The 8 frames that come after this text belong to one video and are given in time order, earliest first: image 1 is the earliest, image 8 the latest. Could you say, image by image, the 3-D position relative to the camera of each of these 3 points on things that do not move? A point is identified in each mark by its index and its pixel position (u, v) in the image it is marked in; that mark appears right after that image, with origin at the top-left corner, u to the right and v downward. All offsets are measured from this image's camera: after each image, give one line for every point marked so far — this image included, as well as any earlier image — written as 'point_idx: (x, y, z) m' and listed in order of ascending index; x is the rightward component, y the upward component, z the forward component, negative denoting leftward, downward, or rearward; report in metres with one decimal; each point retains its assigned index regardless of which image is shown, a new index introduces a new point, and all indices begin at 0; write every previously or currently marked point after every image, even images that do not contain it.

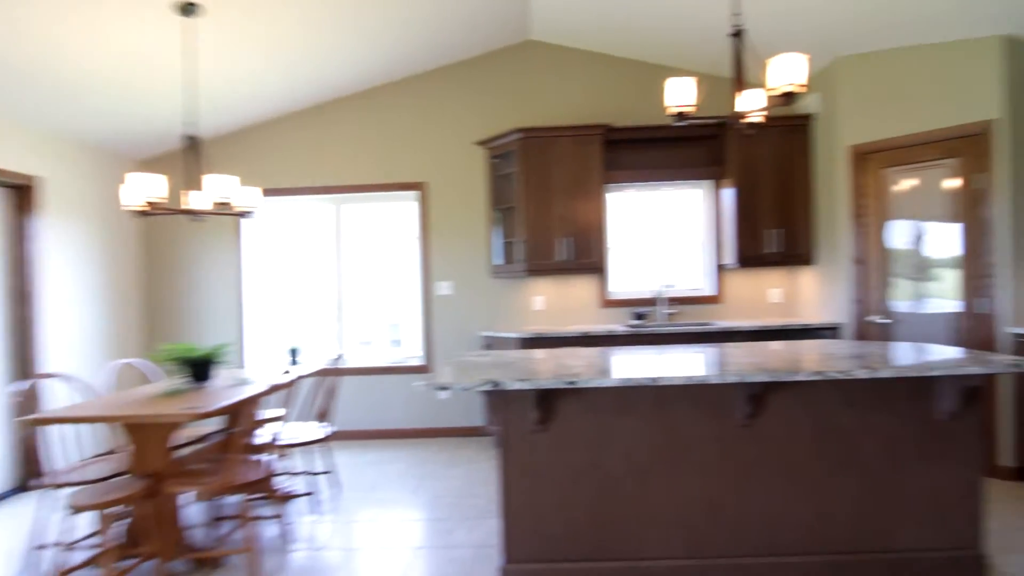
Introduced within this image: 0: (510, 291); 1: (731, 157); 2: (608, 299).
0: (0.0, 0.0, +4.9) m
1: (+1.8, +1.1, +4.4) m
2: (+0.8, -0.1, +4.8) m
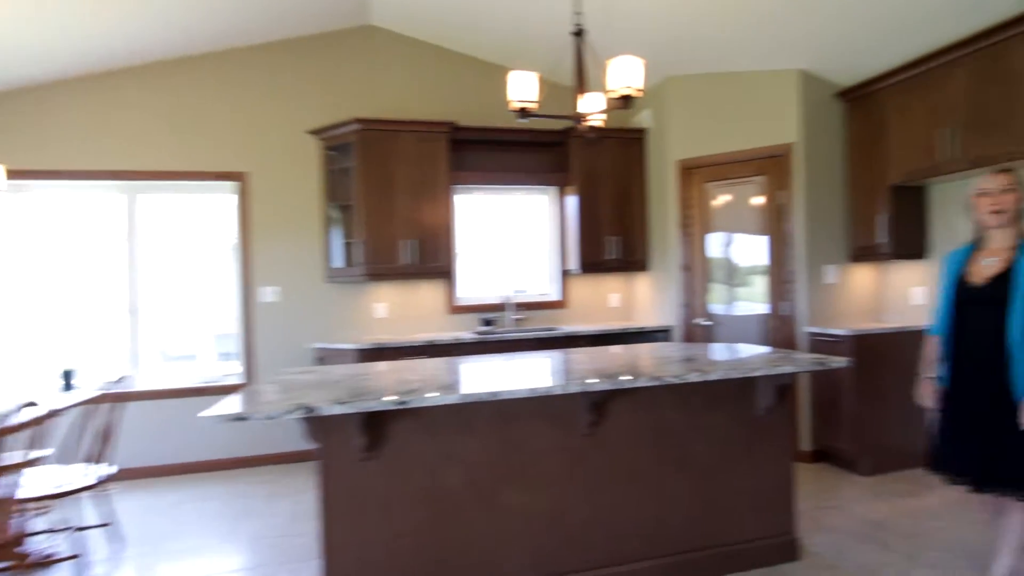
0: (-1.3, -0.1, +4.4) m
1: (+0.5, +1.0, +4.5) m
2: (-0.5, -0.1, +4.6) m
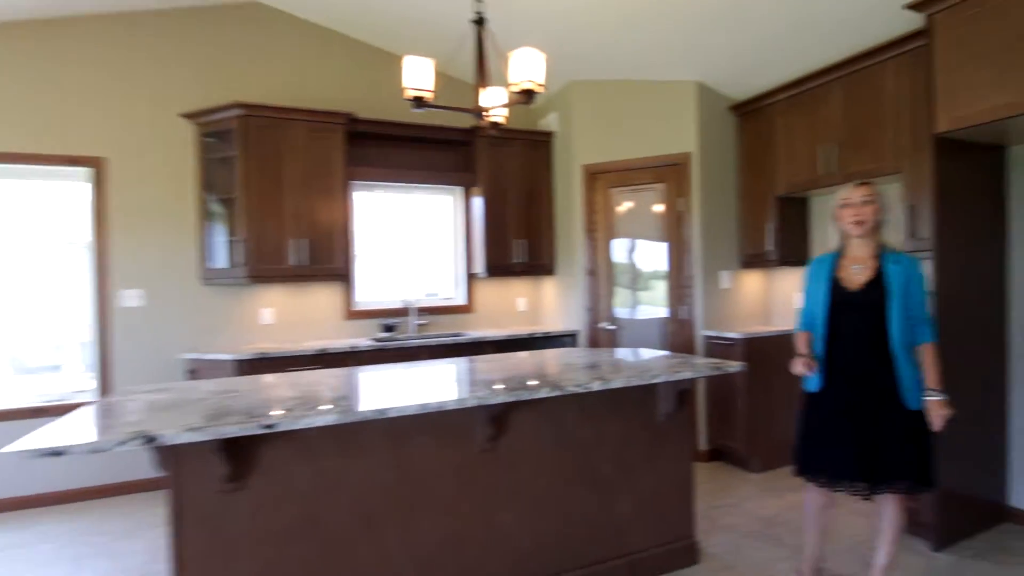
0: (-2.1, -0.1, +4.0) m
1: (-0.3, +1.0, +4.3) m
2: (-1.3, -0.2, +4.3) m
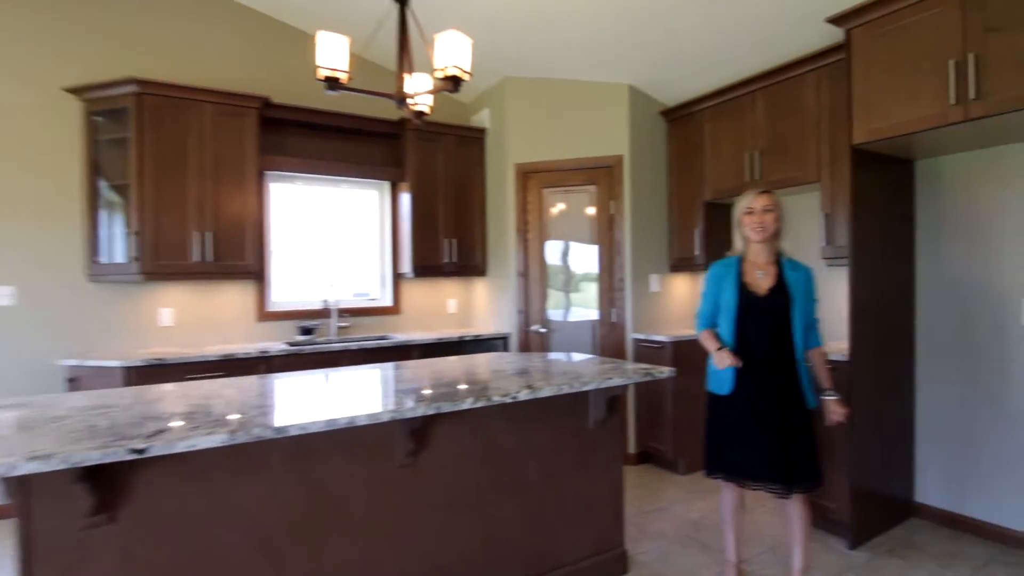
0: (-2.6, -0.1, +3.5) m
1: (-0.8, +1.0, +4.1) m
2: (-1.8, -0.2, +3.9) m
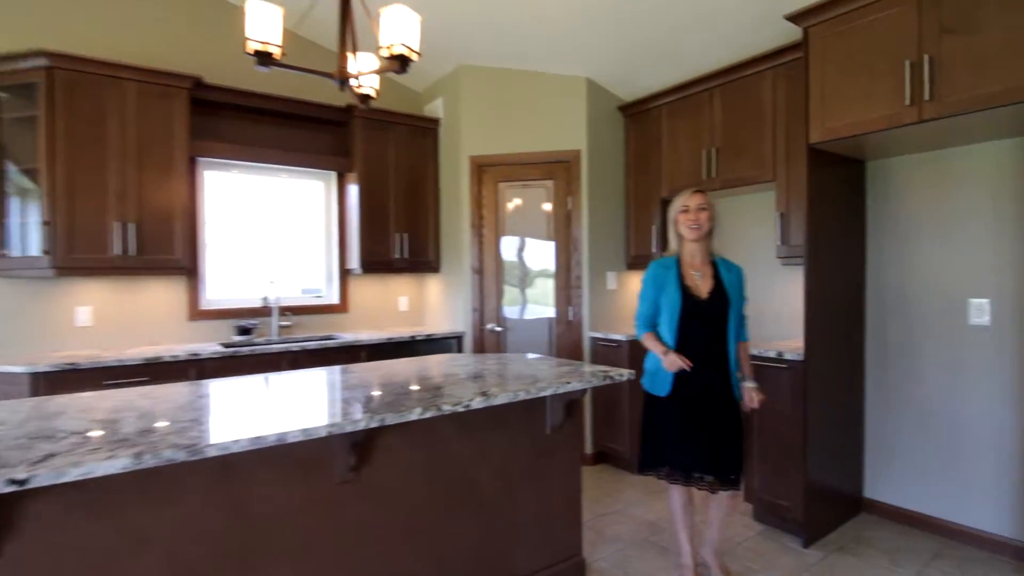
0: (-2.8, -0.1, +3.2) m
1: (-1.1, +1.0, +3.9) m
2: (-2.1, -0.1, +3.6) m
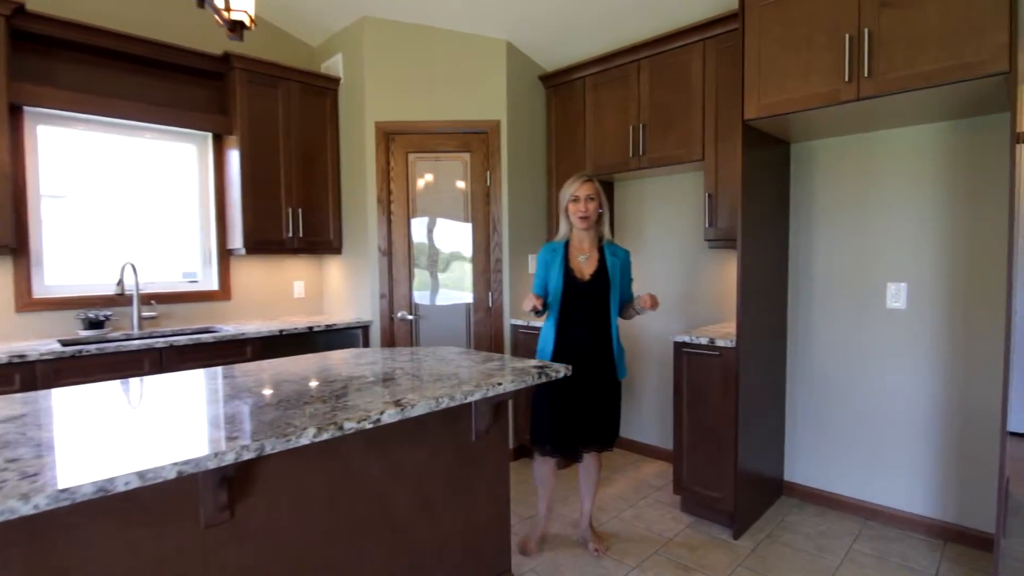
0: (-3.2, 0.0, +2.3) m
1: (-1.7, +1.1, +3.3) m
2: (-2.6, -0.1, +2.9) m
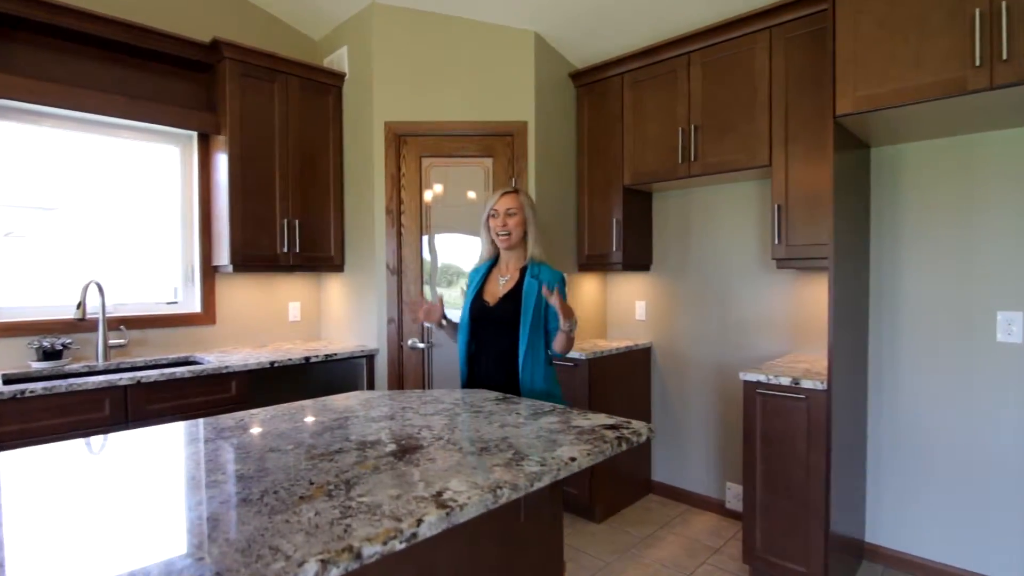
0: (-3.1, -0.1, +1.9) m
1: (-1.5, +1.0, +2.9) m
2: (-2.4, -0.2, +2.5) m
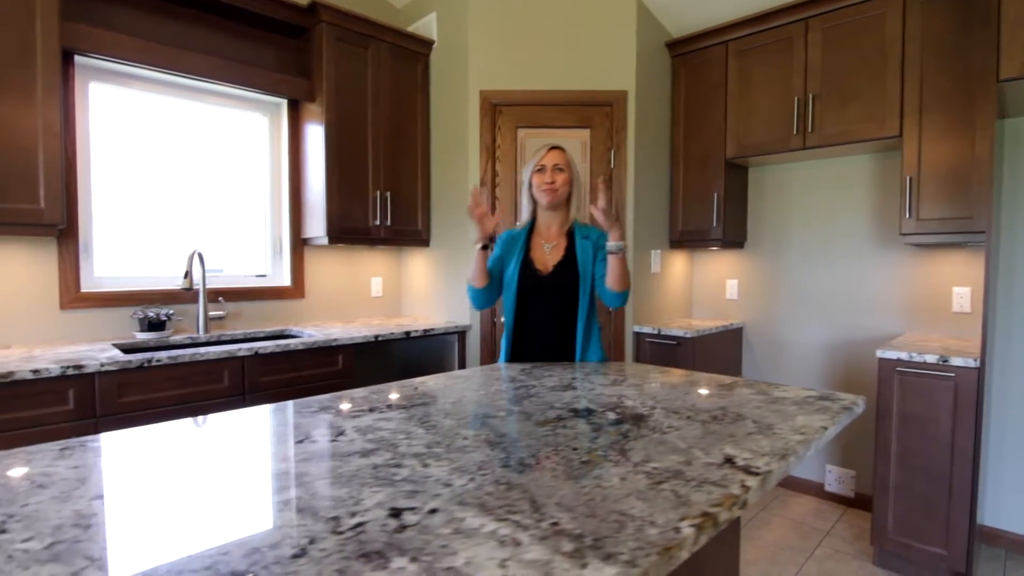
0: (-2.6, +0.1, +1.8) m
1: (-1.0, +1.1, +2.8) m
2: (-1.9, 0.0, +2.4) m
